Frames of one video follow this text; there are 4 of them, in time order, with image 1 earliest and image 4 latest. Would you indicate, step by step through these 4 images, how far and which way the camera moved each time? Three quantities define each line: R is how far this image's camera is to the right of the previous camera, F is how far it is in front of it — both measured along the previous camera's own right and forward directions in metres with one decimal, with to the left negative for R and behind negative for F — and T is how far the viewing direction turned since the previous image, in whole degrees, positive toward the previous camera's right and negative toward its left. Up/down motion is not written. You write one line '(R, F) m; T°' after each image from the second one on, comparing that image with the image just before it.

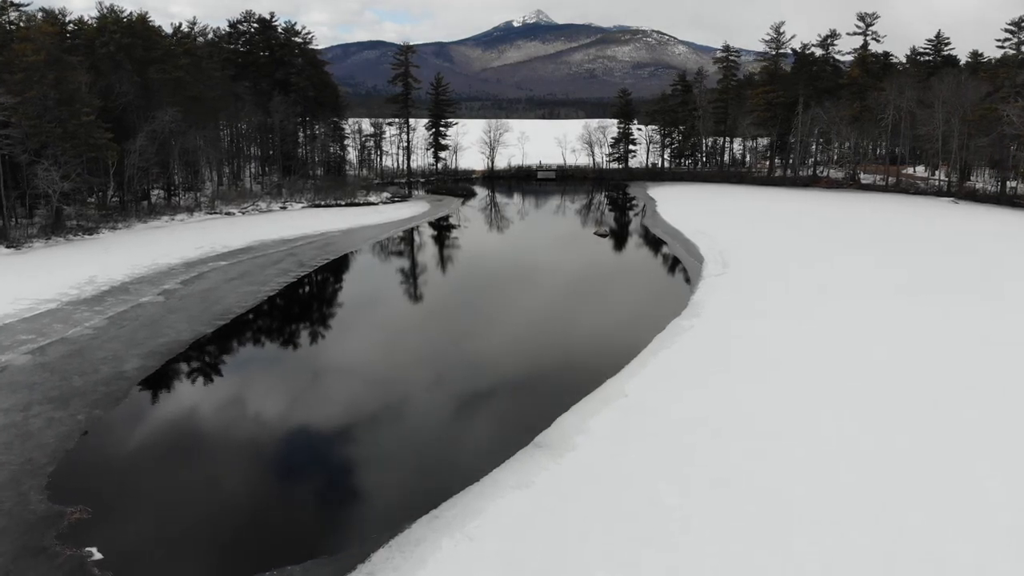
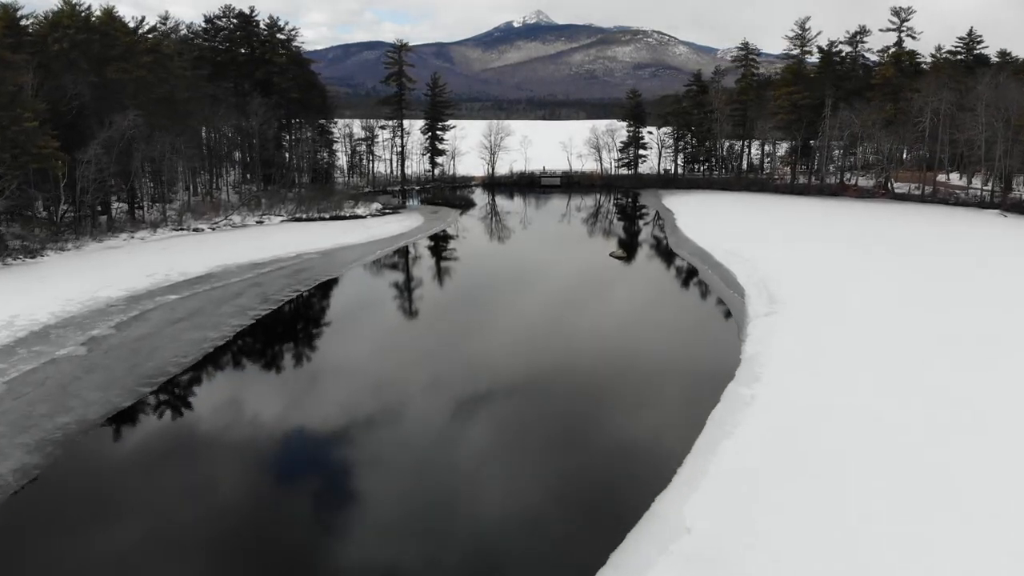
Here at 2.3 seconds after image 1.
(-0.2, +3.0) m; 0°
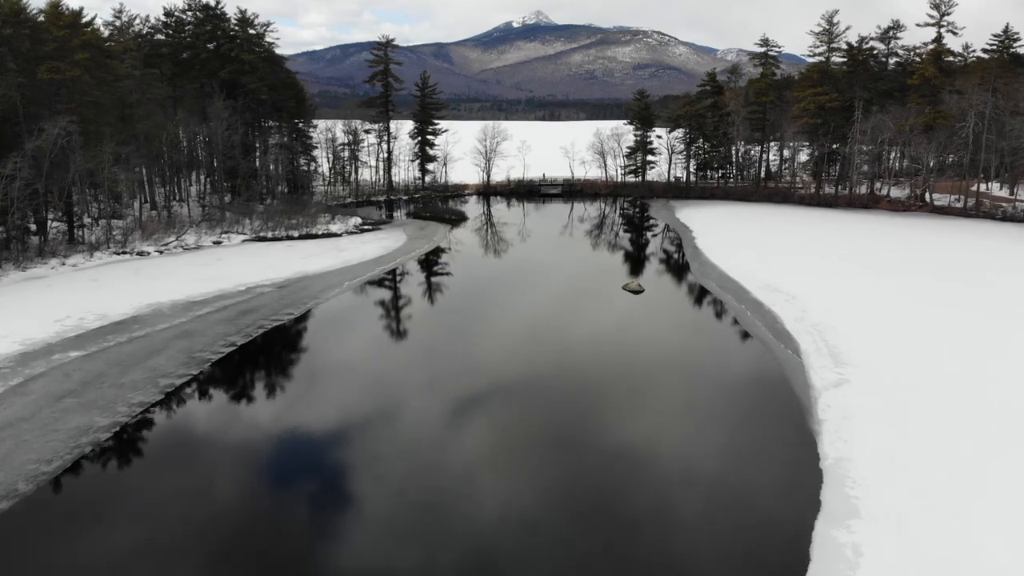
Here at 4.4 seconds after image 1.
(+0.2, +3.4) m; 0°
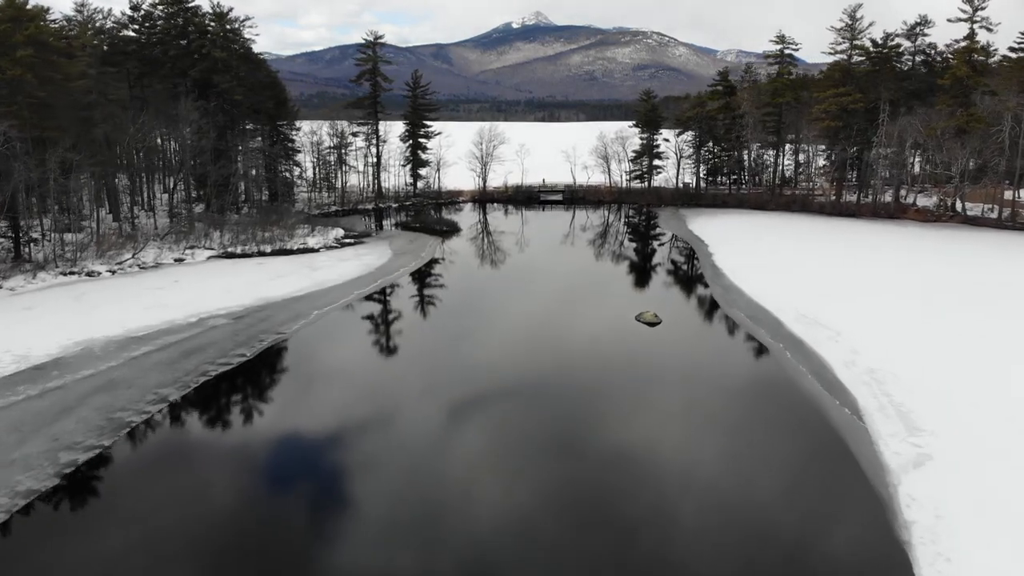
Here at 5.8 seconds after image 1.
(+0.1, +2.4) m; 0°
